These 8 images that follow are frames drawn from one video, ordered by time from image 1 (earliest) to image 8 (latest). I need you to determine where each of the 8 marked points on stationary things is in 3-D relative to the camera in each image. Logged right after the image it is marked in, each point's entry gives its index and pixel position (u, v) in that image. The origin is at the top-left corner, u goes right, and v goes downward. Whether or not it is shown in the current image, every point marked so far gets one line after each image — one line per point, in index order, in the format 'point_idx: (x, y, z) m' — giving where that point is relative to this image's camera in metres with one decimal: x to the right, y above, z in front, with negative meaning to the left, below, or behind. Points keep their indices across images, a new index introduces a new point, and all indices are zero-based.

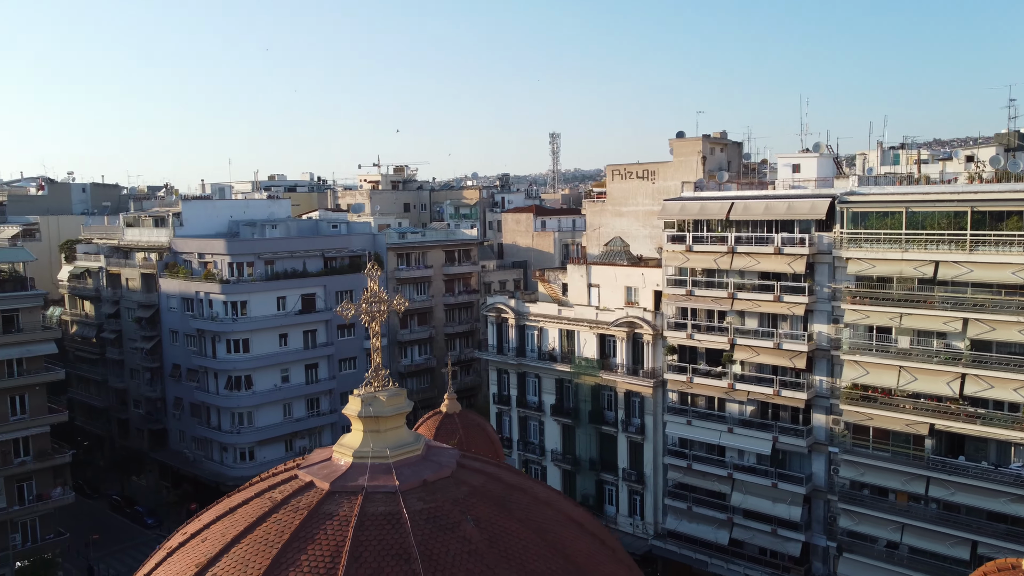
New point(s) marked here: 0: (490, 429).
0: (-0.4, -2.7, +15.7) m
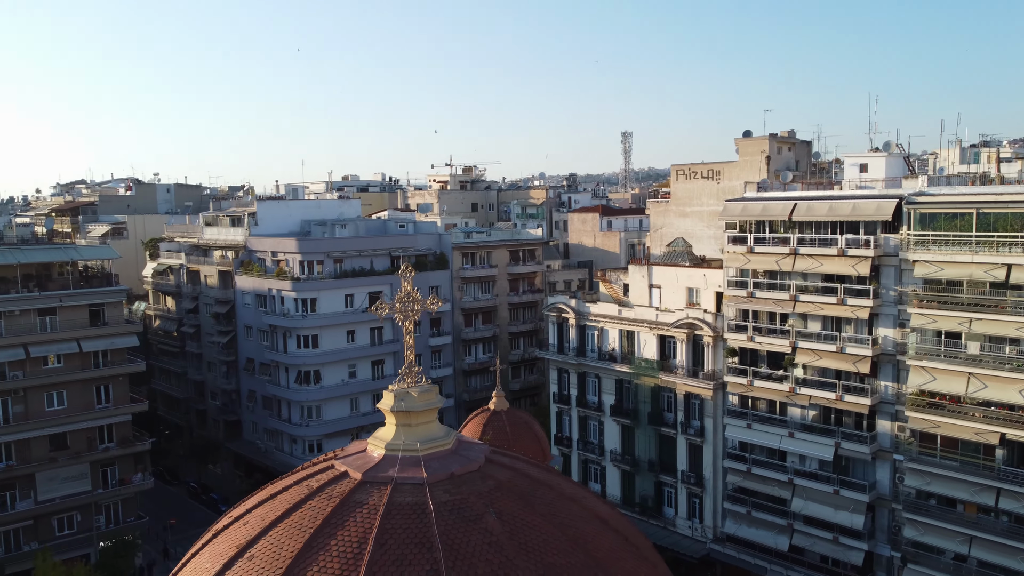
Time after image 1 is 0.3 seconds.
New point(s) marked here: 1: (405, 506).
0: (+0.5, -2.7, +15.9) m
1: (-1.0, -2.1, +7.9) m
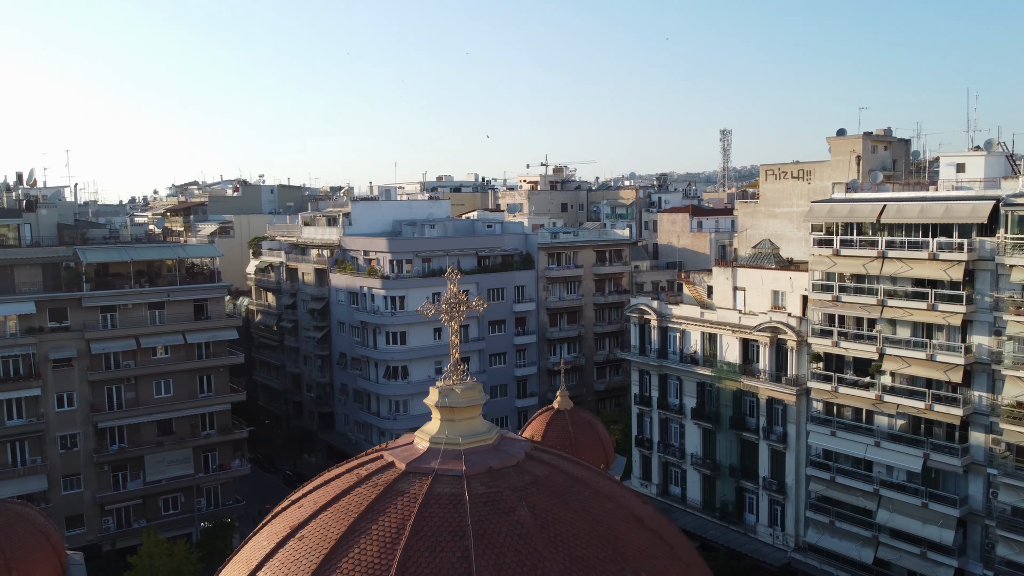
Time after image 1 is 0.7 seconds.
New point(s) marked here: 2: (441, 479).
0: (+1.7, -2.8, +16.1) m
1: (-0.7, -2.1, +8.4) m
2: (-0.7, -2.0, +8.6) m
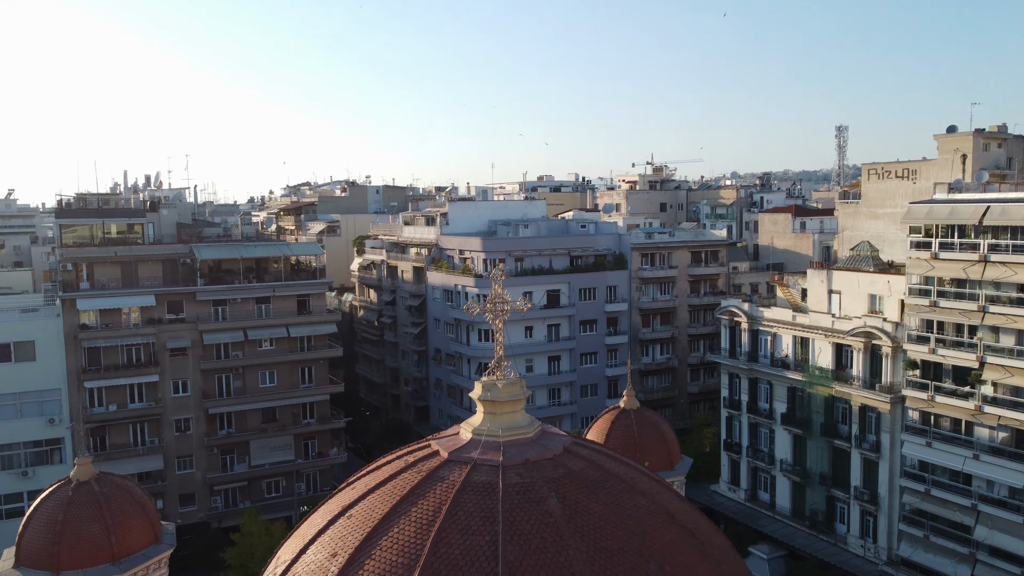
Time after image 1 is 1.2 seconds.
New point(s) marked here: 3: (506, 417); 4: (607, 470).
0: (+3.1, -2.8, +16.3) m
1: (-0.4, -2.1, +8.9) m
2: (-0.4, -2.0, +9.1) m
3: (-0.1, -1.5, +9.7) m
4: (+1.1, -2.1, +9.6) m
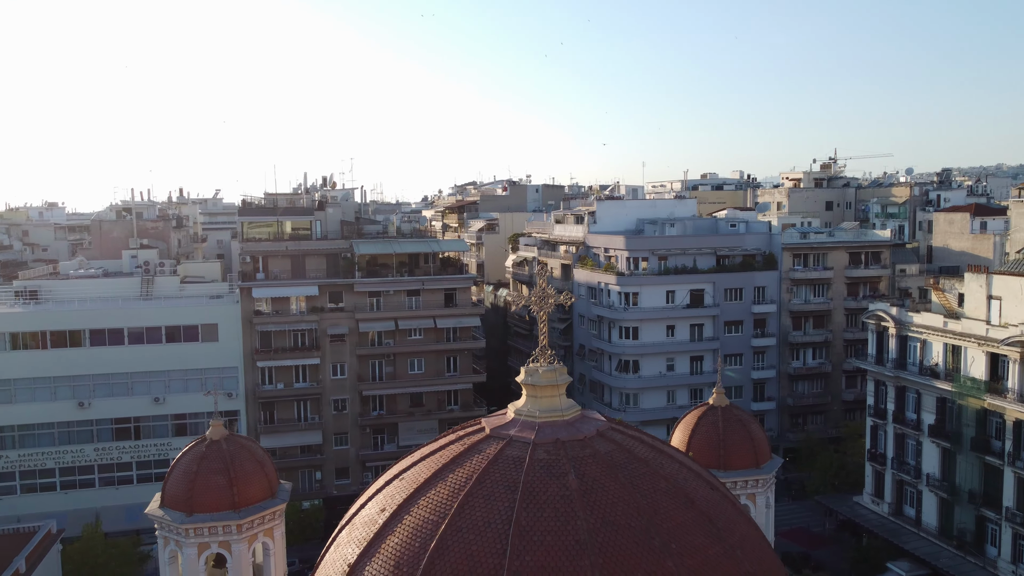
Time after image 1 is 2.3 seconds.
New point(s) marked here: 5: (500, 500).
0: (+4.8, -2.8, +16.4) m
1: (0.0, -2.1, +9.9) m
2: (0.0, -1.9, +10.2) m
3: (+0.4, -1.5, +10.6) m
4: (+1.6, -2.1, +10.3) m
5: (-0.2, -2.4, +9.3) m
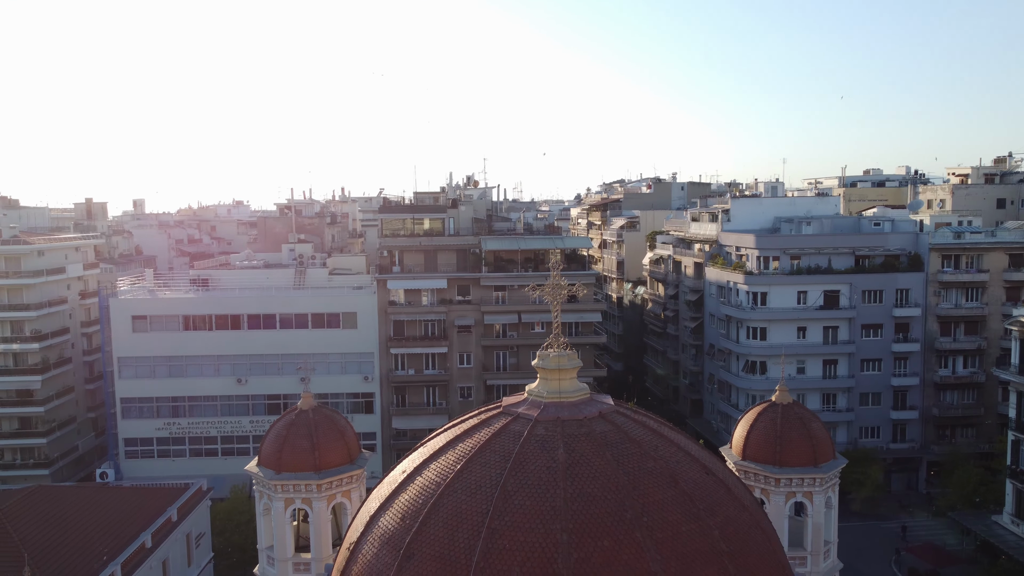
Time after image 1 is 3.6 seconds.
0: (+6.1, -2.8, +16.4) m
1: (0.0, -1.9, +11.0) m
2: (+0.1, -1.8, +11.2) m
3: (+0.6, -1.3, +11.6) m
4: (+1.6, -2.0, +11.0) m
5: (-0.2, -2.3, +10.5) m
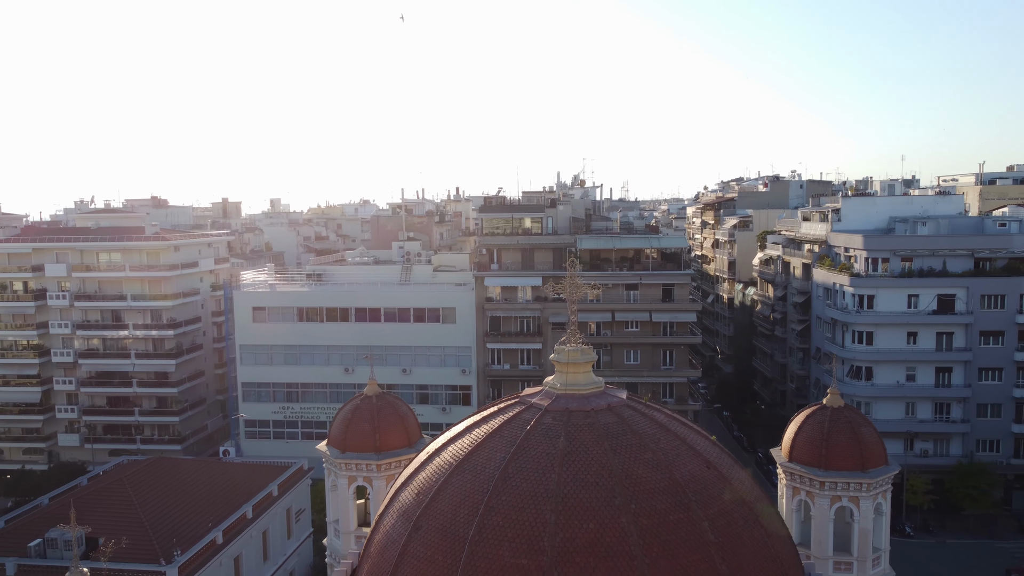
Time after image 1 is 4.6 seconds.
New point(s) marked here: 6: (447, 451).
0: (+7.0, -2.8, +16.1) m
1: (+0.1, -1.9, +11.8) m
2: (+0.3, -1.8, +12.0) m
3: (+0.9, -1.3, +12.3) m
4: (+1.8, -2.0, +11.5) m
5: (-0.2, -2.3, +11.3) m
6: (-1.0, -2.4, +12.0) m
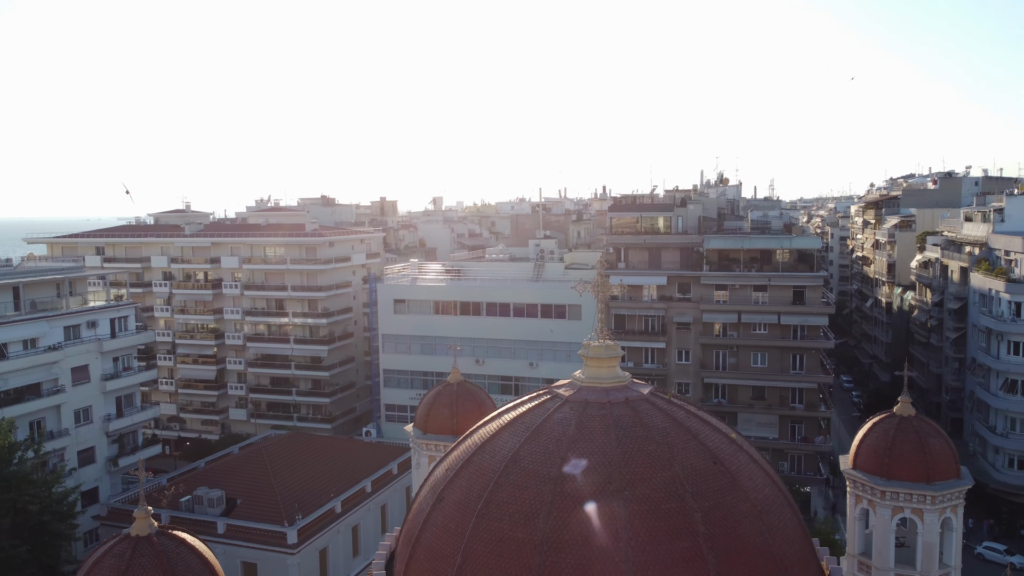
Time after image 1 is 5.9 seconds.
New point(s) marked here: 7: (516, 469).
0: (+8.1, -2.9, +15.6) m
1: (+0.5, -1.9, +12.7) m
2: (+0.7, -1.8, +12.9) m
3: (+1.3, -1.3, +13.0) m
4: (+2.0, -2.0, +12.2) m
5: (+0.1, -2.2, +12.3) m
6: (-0.5, -2.4, +13.2) m
7: (+0.1, -2.6, +11.7) m
